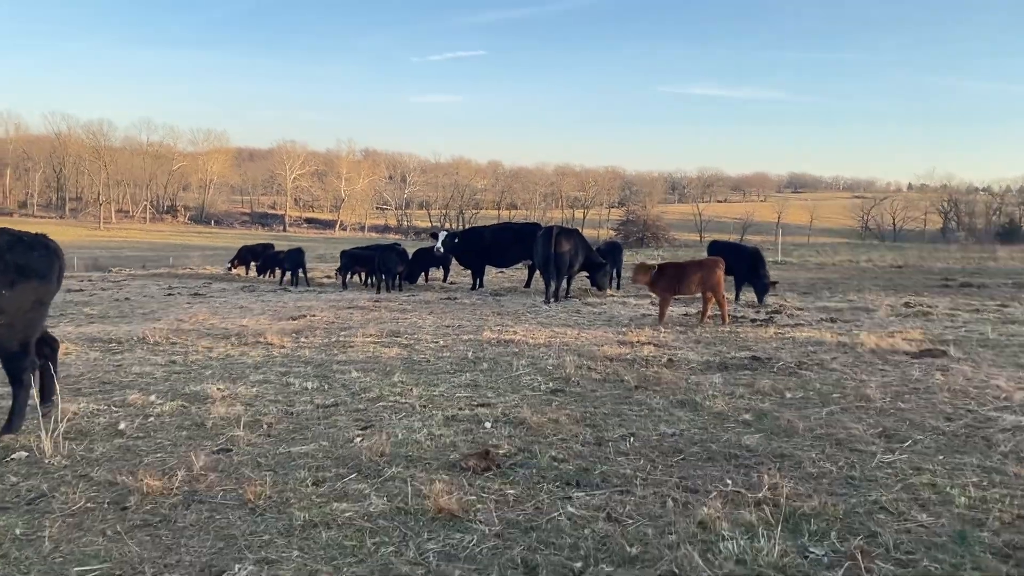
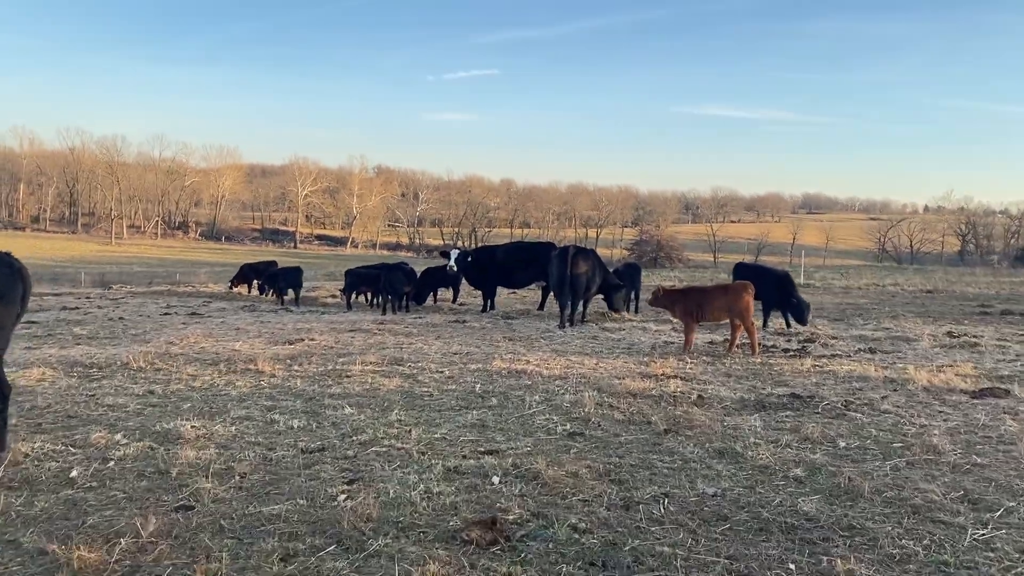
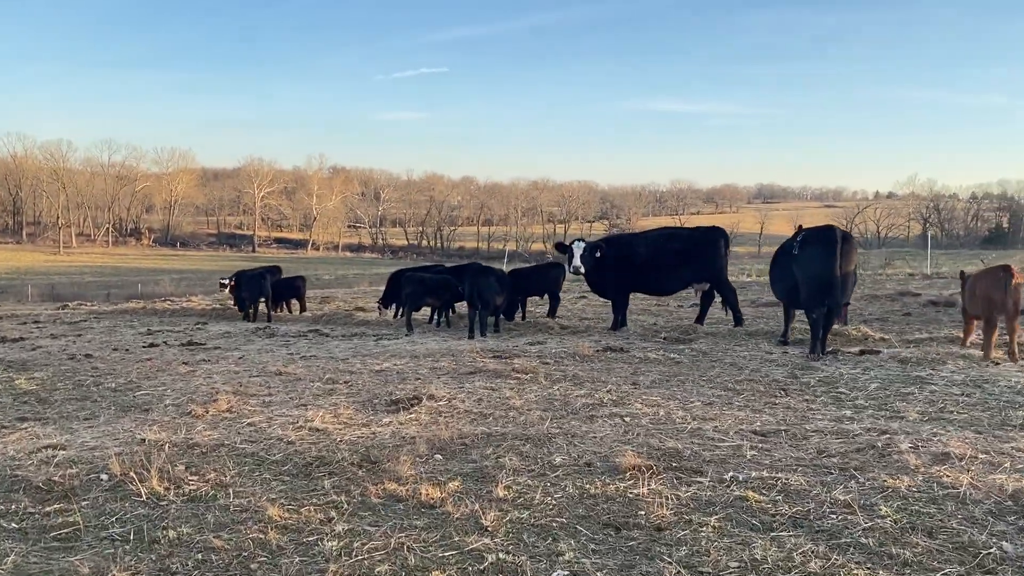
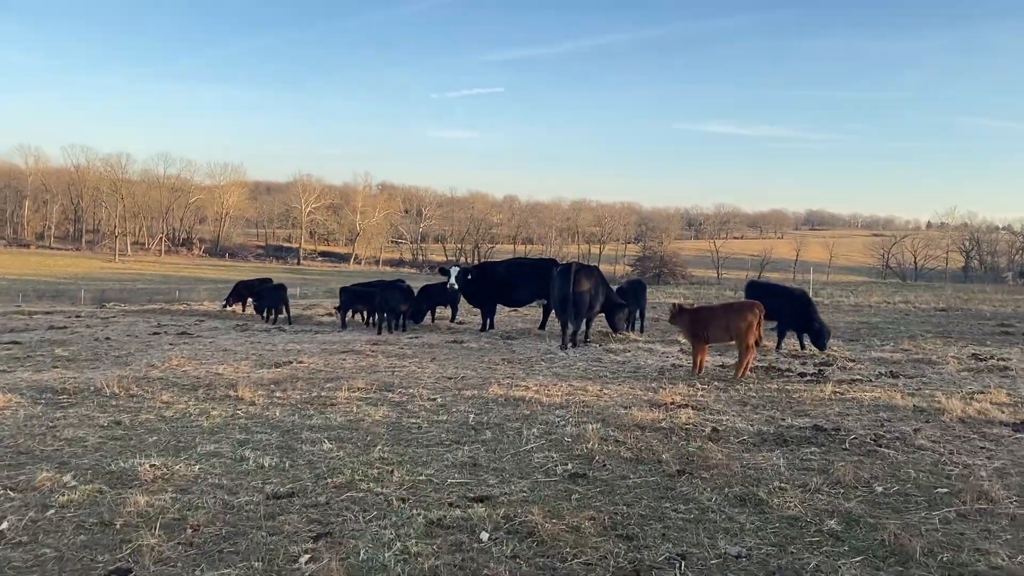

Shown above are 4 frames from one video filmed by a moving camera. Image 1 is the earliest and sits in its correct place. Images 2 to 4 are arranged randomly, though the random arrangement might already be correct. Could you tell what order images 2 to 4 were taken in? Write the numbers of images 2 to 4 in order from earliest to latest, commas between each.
2, 4, 3
